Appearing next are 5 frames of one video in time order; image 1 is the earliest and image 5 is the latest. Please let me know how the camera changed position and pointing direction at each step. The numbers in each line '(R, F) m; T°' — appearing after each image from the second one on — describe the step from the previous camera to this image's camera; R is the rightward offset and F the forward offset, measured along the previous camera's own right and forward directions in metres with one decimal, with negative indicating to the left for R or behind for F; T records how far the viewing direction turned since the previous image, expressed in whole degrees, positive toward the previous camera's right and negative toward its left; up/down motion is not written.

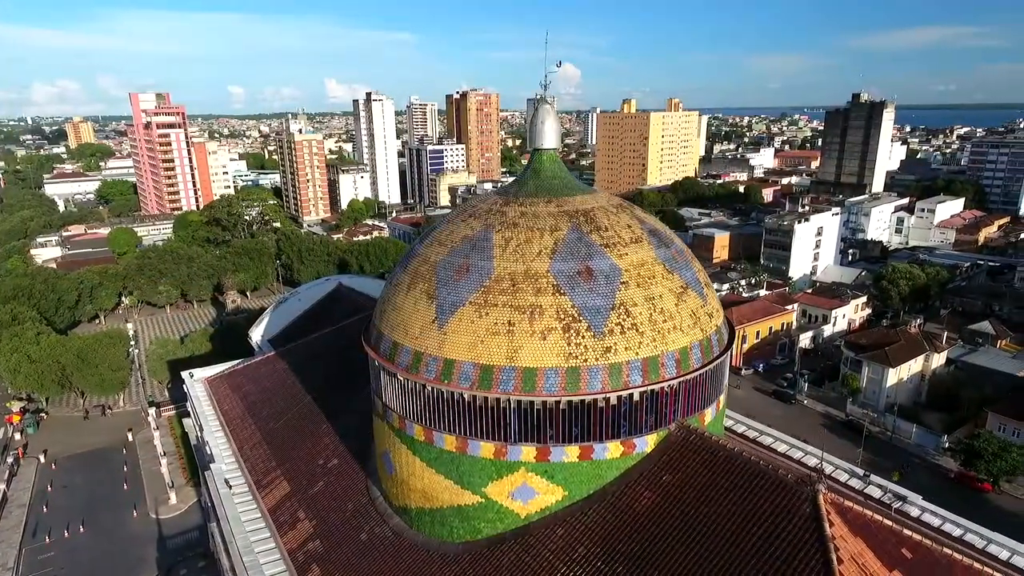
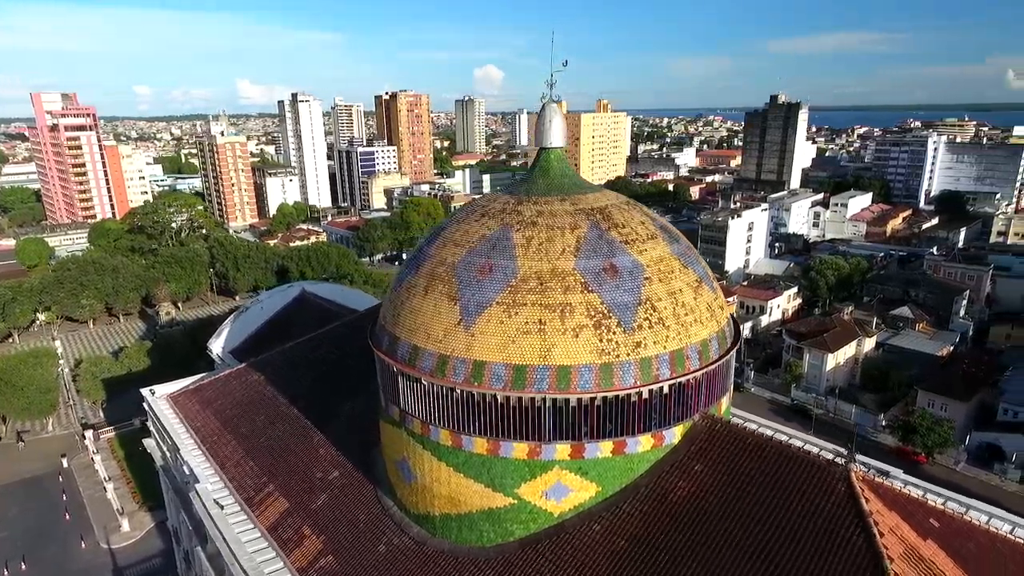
(-1.5, +0.1) m; +6°
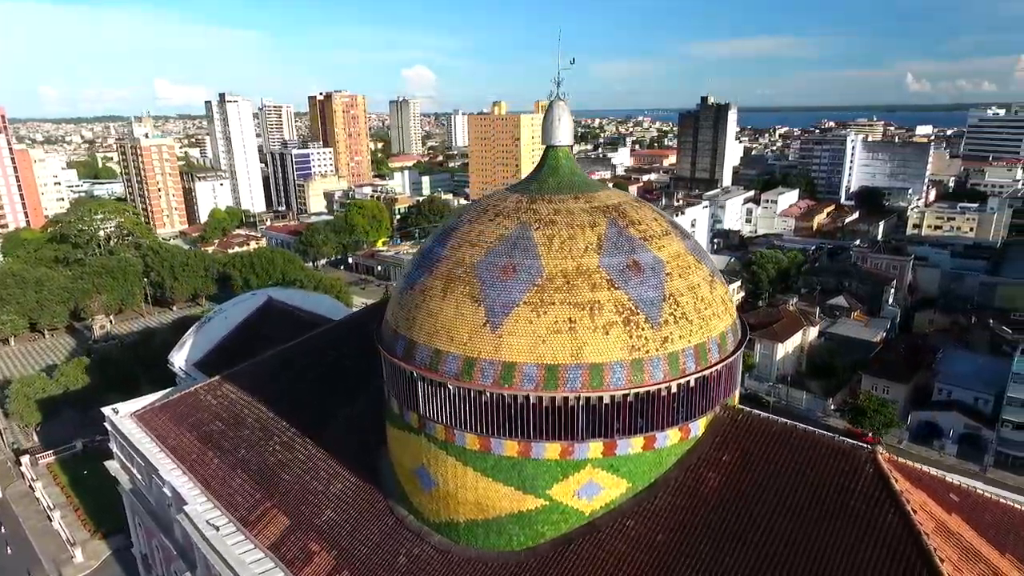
(-1.4, +0.2) m; +6°
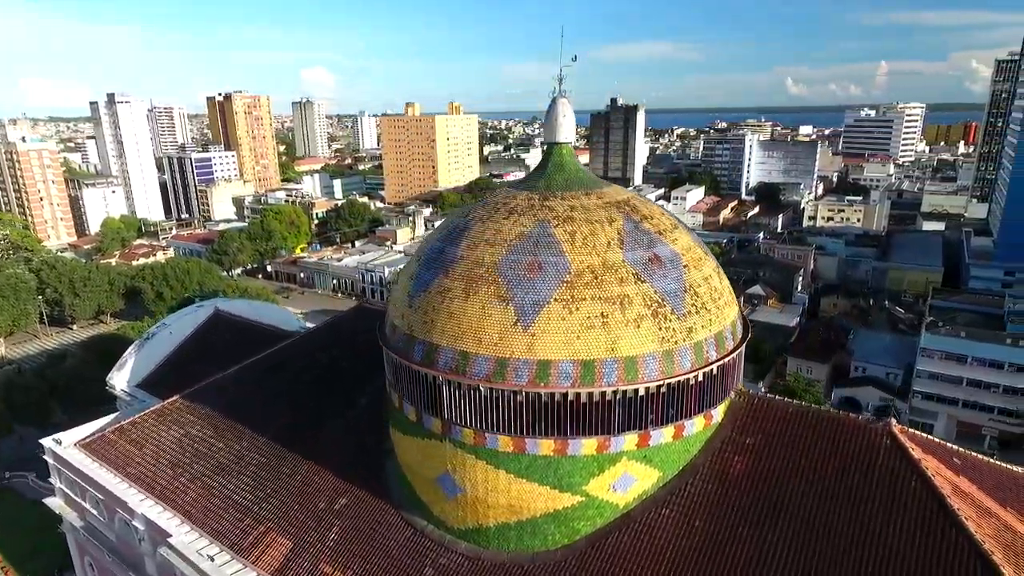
(-1.8, +0.2) m; +8°
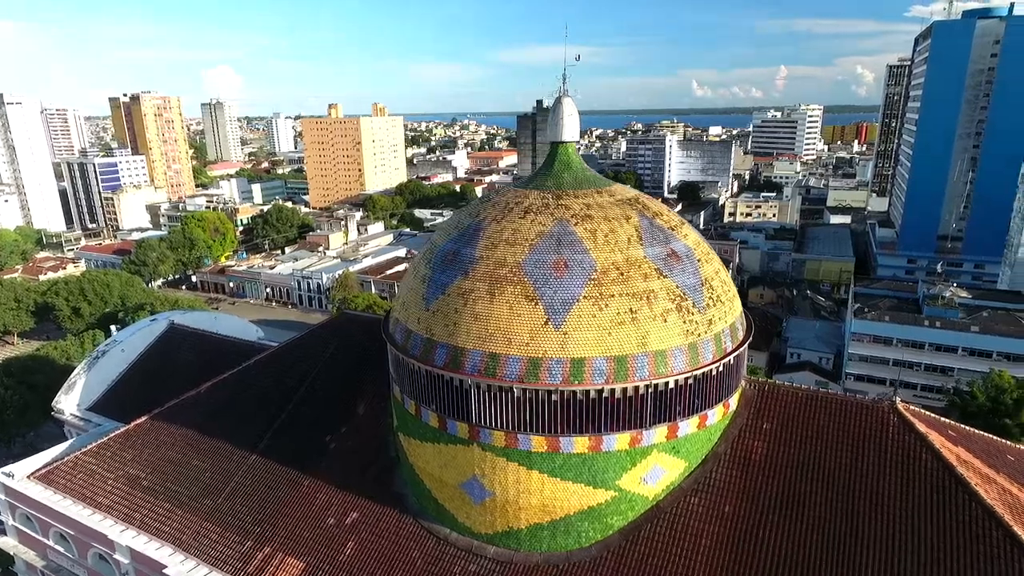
(-1.6, +0.2) m; +7°
